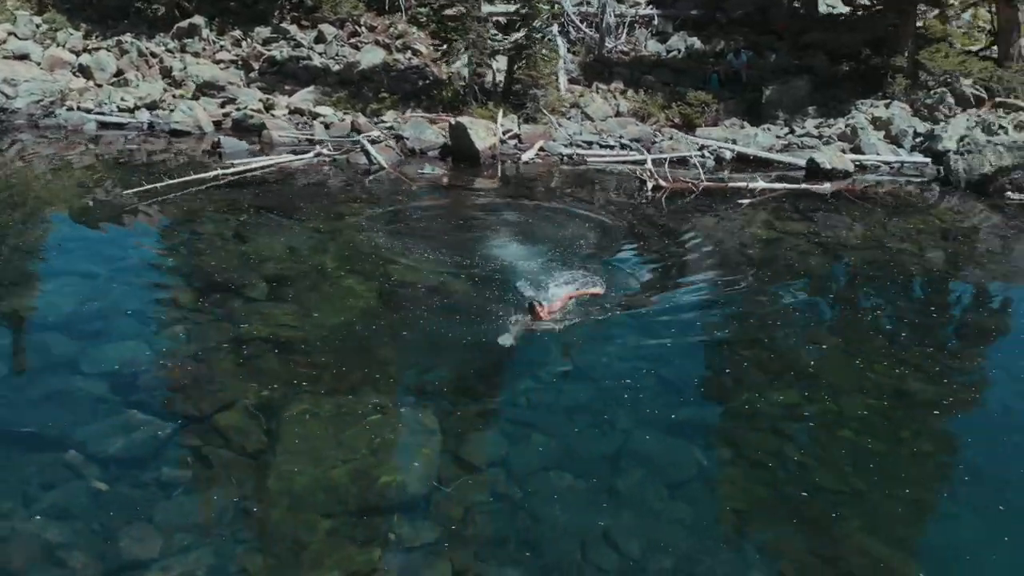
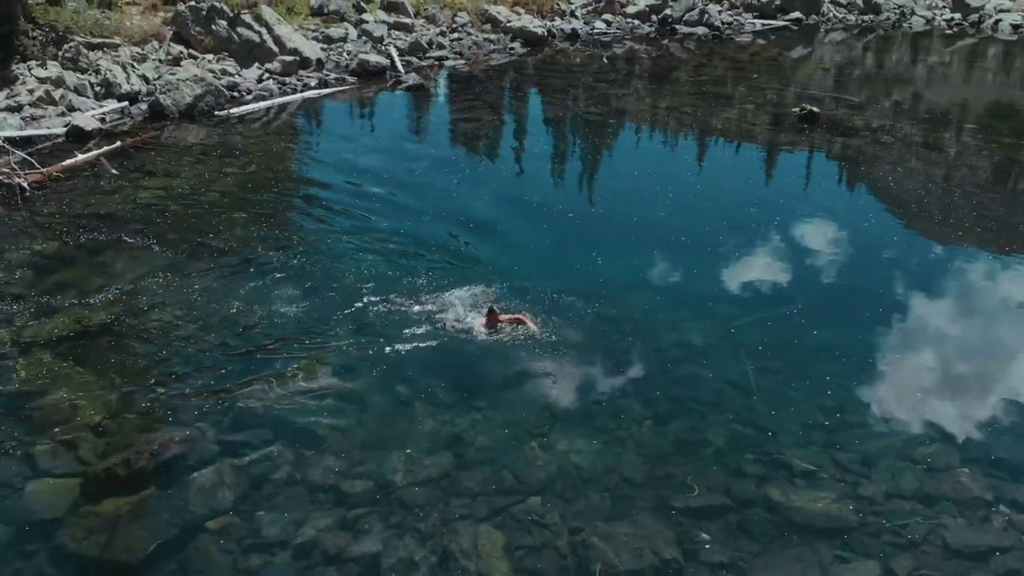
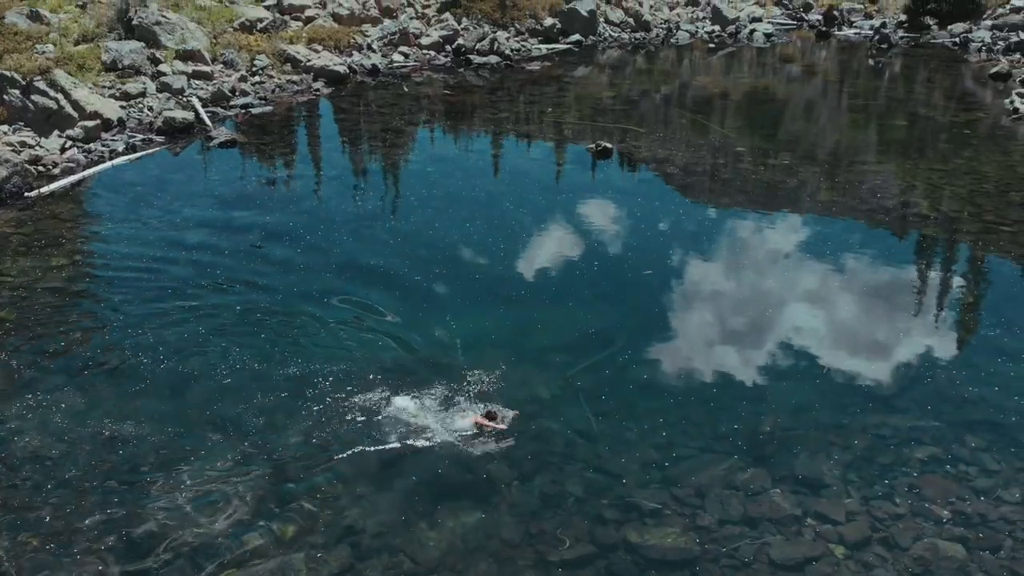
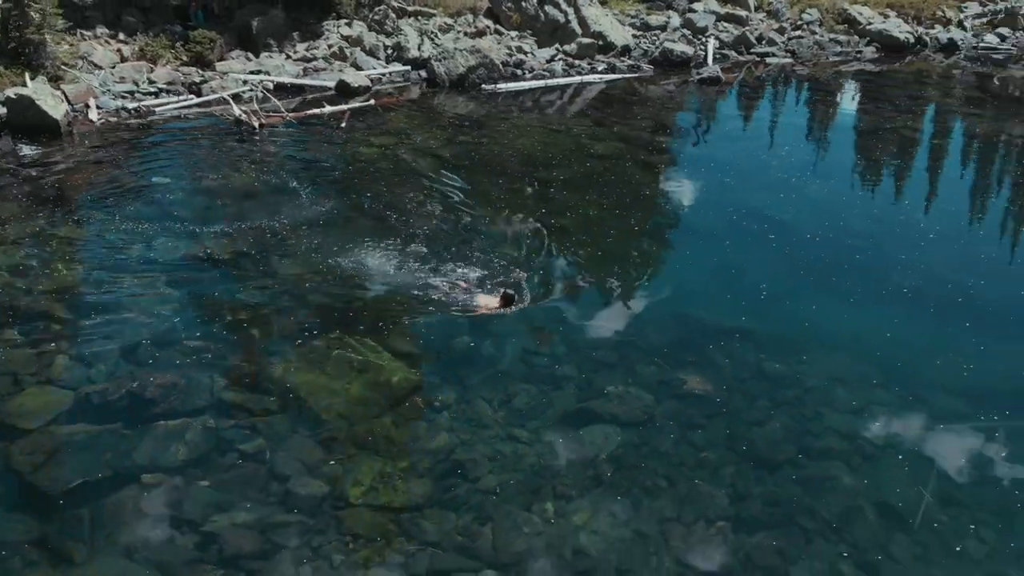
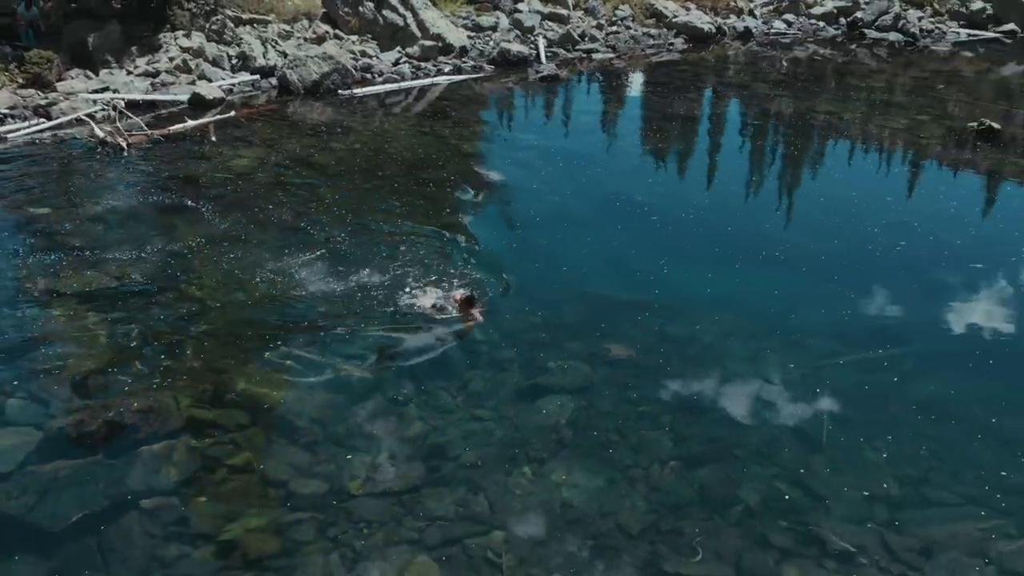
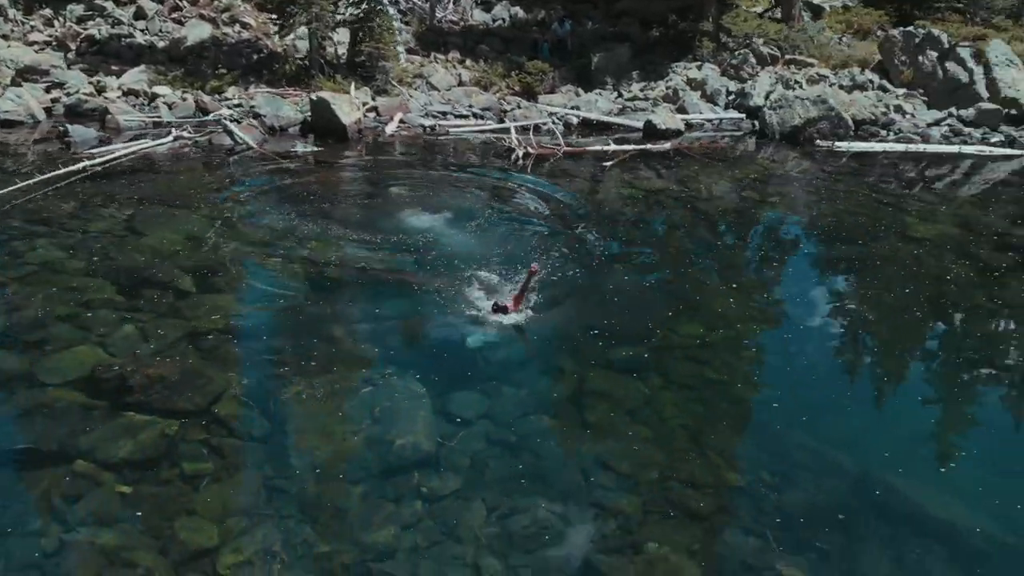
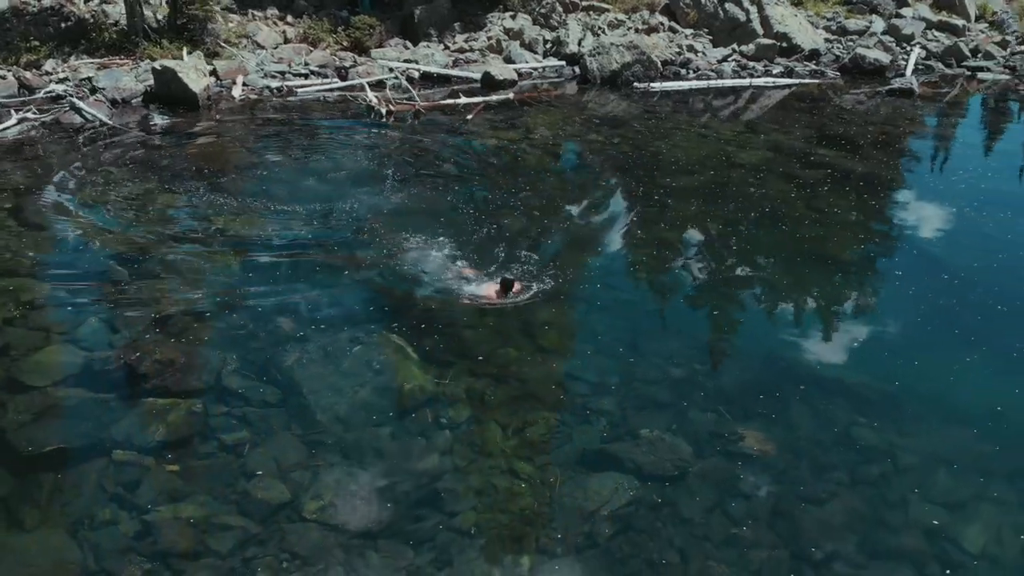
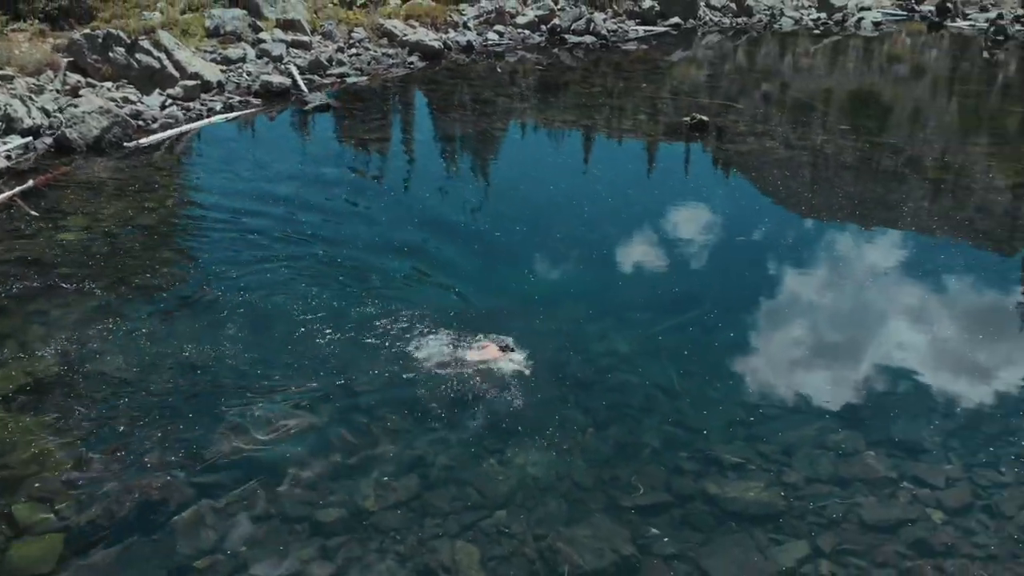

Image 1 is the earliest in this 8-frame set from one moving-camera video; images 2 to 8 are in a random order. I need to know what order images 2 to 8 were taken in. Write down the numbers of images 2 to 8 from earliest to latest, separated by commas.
6, 7, 4, 5, 2, 8, 3
